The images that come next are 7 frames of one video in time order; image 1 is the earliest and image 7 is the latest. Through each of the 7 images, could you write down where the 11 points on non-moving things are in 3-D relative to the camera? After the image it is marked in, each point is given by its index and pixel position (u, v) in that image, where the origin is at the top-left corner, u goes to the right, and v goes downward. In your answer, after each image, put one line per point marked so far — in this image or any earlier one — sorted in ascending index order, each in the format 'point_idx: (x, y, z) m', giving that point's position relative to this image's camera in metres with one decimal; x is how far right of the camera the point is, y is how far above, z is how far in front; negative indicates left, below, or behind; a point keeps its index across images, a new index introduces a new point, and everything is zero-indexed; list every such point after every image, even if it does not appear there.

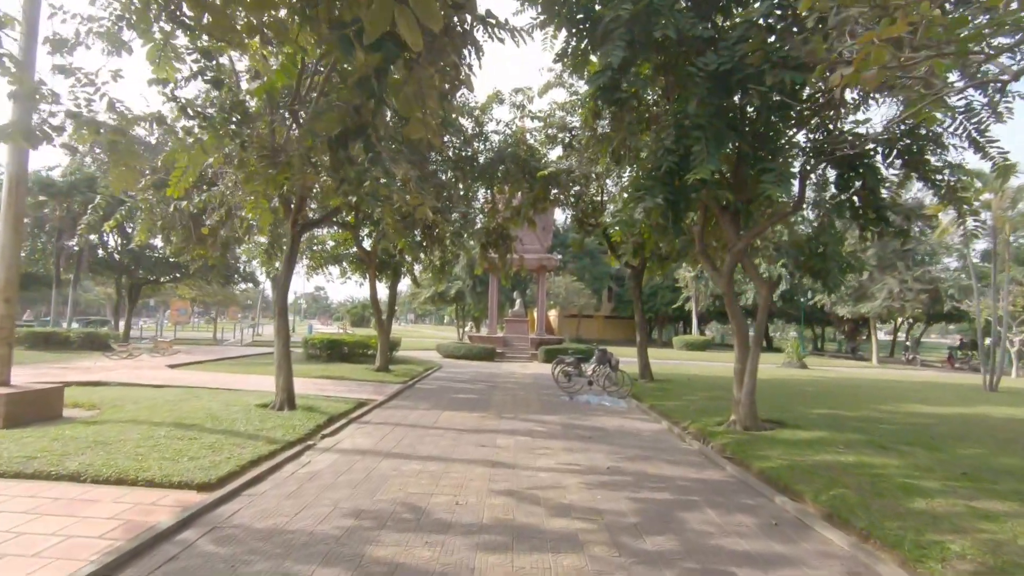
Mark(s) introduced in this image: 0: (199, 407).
0: (-5.8, -2.2, +10.2) m
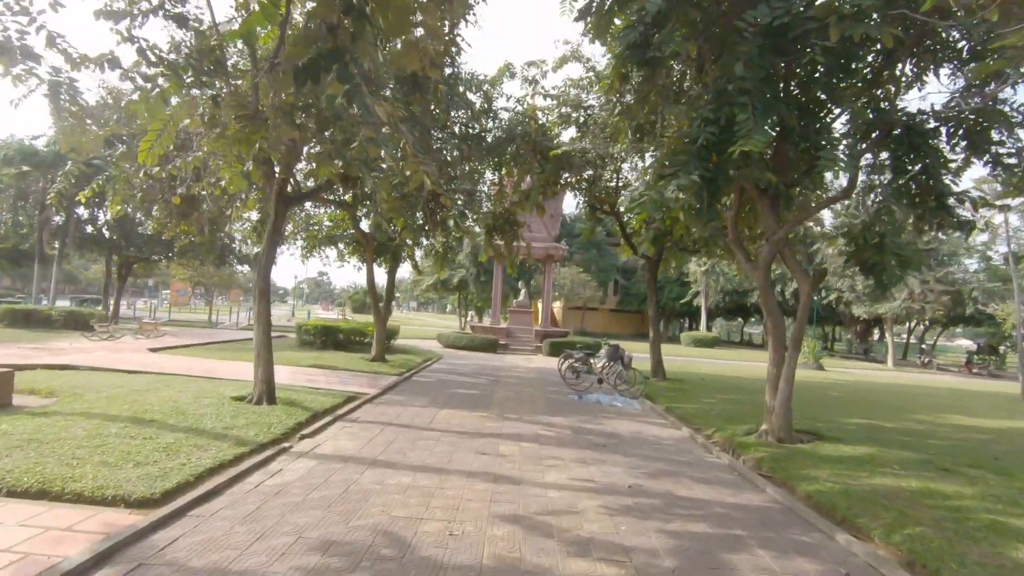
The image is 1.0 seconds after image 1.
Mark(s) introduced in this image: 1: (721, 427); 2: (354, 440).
0: (-5.7, -1.8, +9.1) m
1: (+3.9, -2.6, +10.4) m
2: (-2.3, -2.3, +8.1) m
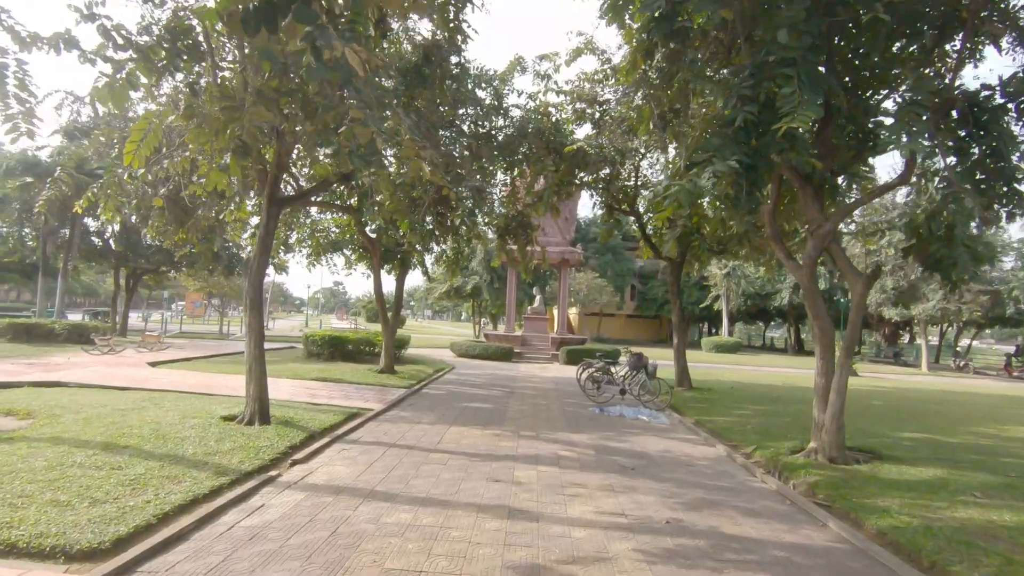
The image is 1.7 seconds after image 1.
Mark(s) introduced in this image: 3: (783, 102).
0: (-5.5, -2.0, +8.3) m
1: (+4.2, -2.7, +9.3) m
2: (-2.1, -2.3, +7.2) m
3: (+3.3, +2.3, +6.7) m
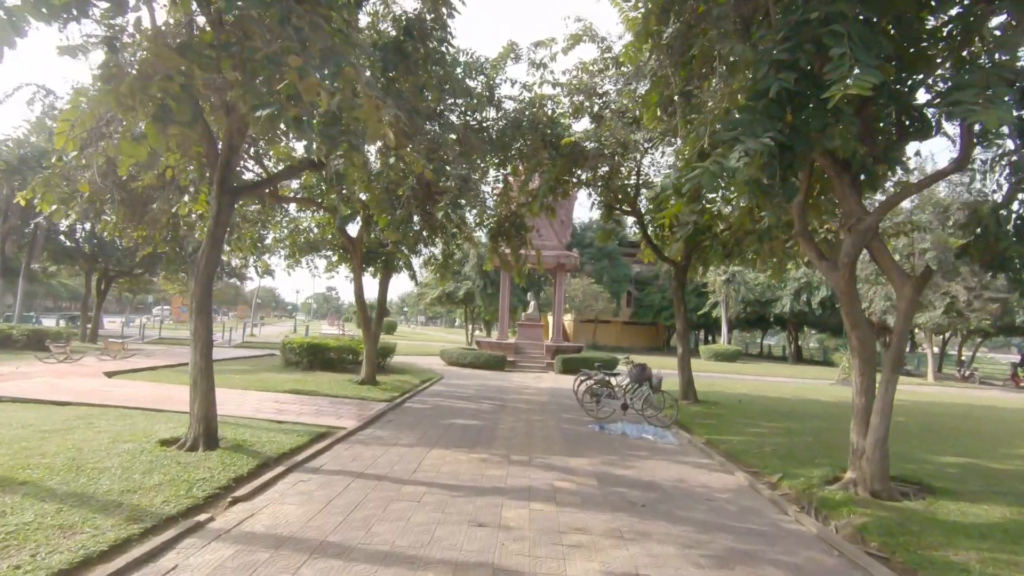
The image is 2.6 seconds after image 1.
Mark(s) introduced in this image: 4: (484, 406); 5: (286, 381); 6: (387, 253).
0: (-5.6, -2.0, +7.0) m
1: (+4.1, -2.7, +8.1) m
2: (-2.2, -2.4, +6.0) m
3: (+3.2, +2.2, +5.5) m
4: (-0.7, -2.9, +13.8) m
5: (-6.2, -2.6, +15.2) m
6: (-3.7, +1.0, +16.5) m
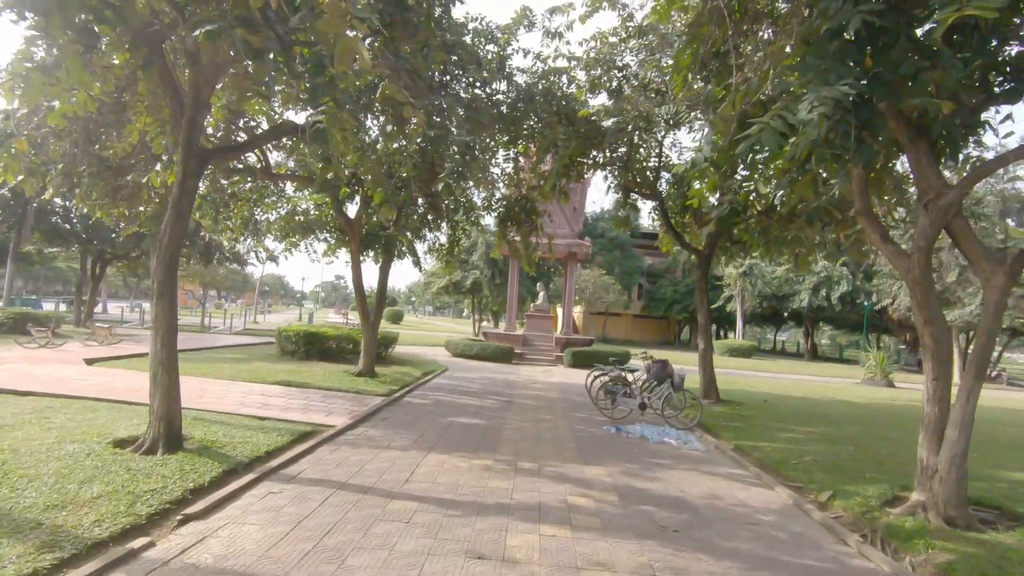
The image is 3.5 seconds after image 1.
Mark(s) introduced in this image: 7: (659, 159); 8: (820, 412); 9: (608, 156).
0: (-5.6, -1.7, +6.1) m
1: (+4.1, -2.6, +7.0) m
2: (-2.2, -2.1, +5.0) m
3: (+3.3, +2.3, +4.3) m
4: (-0.5, -2.6, +12.7) m
5: (-6.0, -2.2, +14.3) m
6: (-3.5, +1.4, +15.5) m
7: (+4.2, +3.7, +15.9) m
8: (+7.4, -3.0, +13.2) m
9: (+2.6, +3.5, +14.5) m
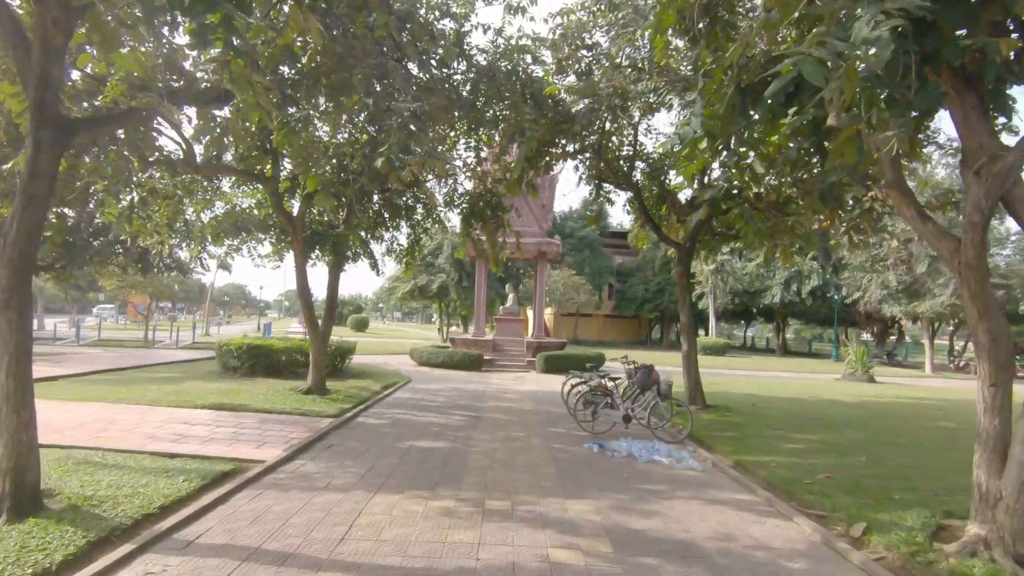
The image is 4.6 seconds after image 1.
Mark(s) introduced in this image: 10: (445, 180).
0: (-5.9, -1.9, +4.4) m
1: (+3.8, -2.5, +5.9) m
2: (-2.4, -2.2, +3.4) m
3: (+3.0, +2.4, +3.2) m
4: (-1.2, -2.7, +11.3) m
5: (-6.8, -2.4, +12.5) m
6: (-4.4, +1.3, +13.9) m
7: (+3.2, +3.8, +14.7) m
8: (+6.7, -2.8, +12.2) m
9: (+1.6, +3.5, +13.3) m
10: (-1.9, +3.0, +15.6) m
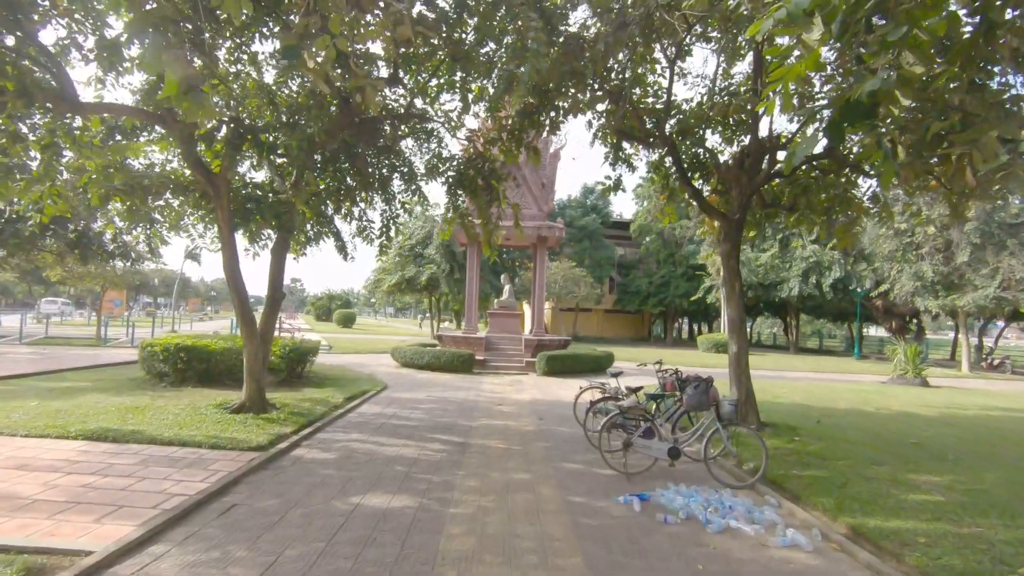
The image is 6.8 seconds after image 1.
0: (-5.8, -1.6, +1.3) m
1: (+3.8, -2.2, +2.8) m
2: (-2.4, -2.0, +0.4) m
3: (+3.0, +2.7, +0.1) m
4: (-1.2, -2.4, +8.3) m
5: (-6.8, -2.1, +9.4) m
6: (-4.4, +1.6, +10.8) m
7: (+3.2, +4.1, +11.7) m
8: (+6.7, -2.5, +9.2) m
9: (+1.6, +3.8, +10.2) m
10: (-2.0, +3.3, +12.5) m
